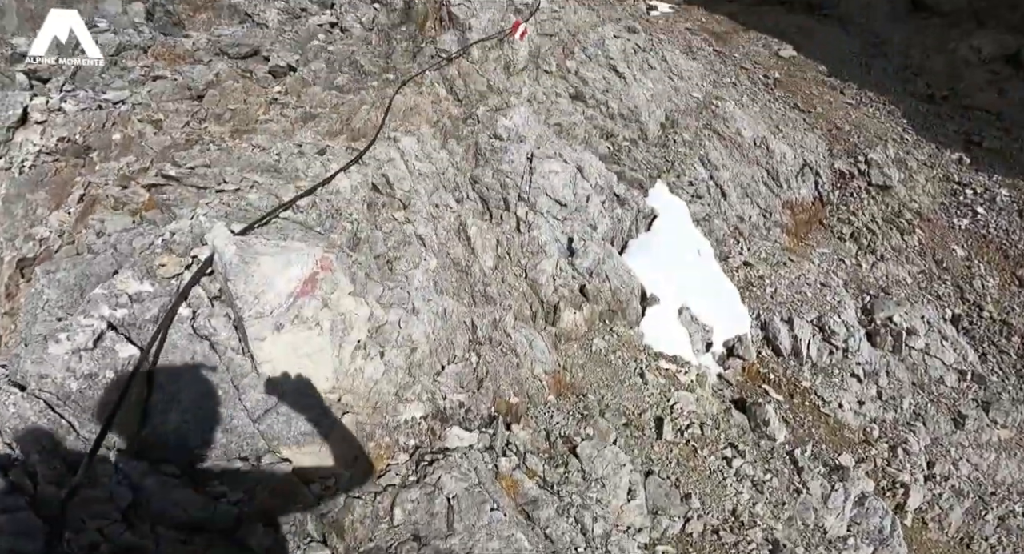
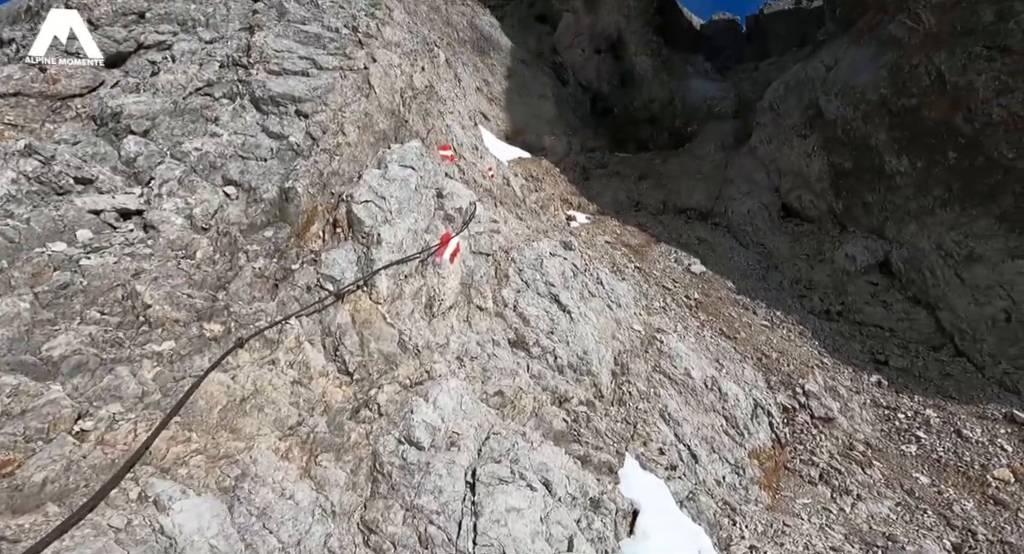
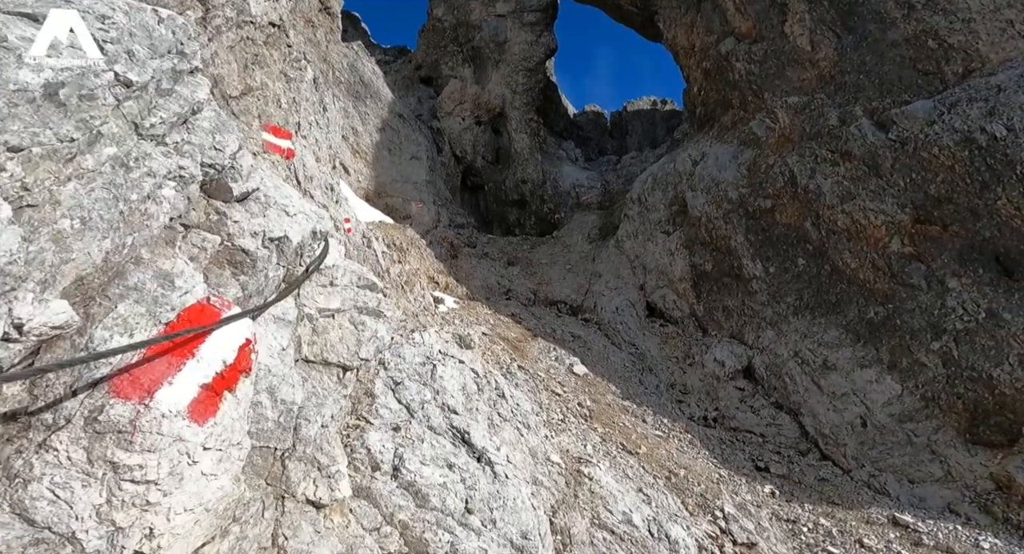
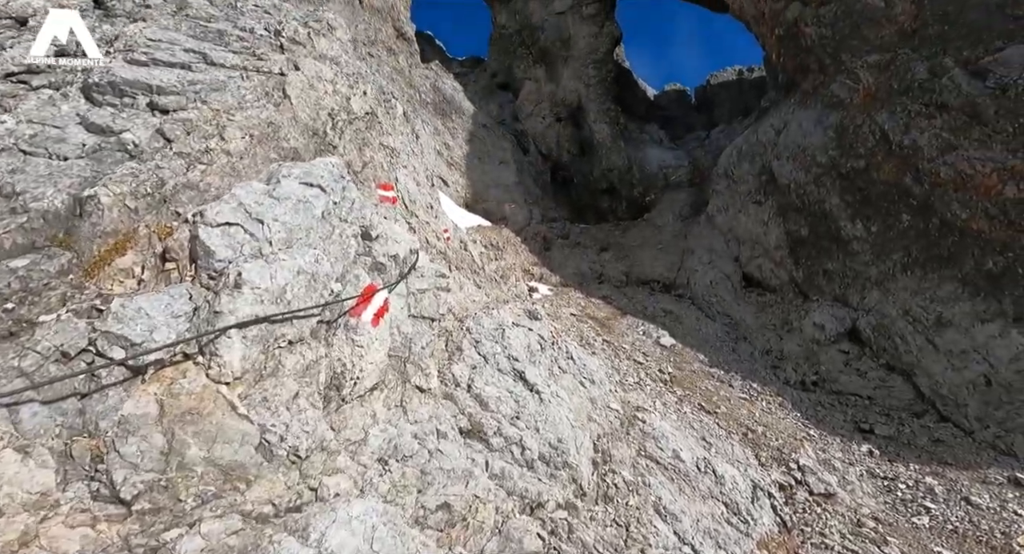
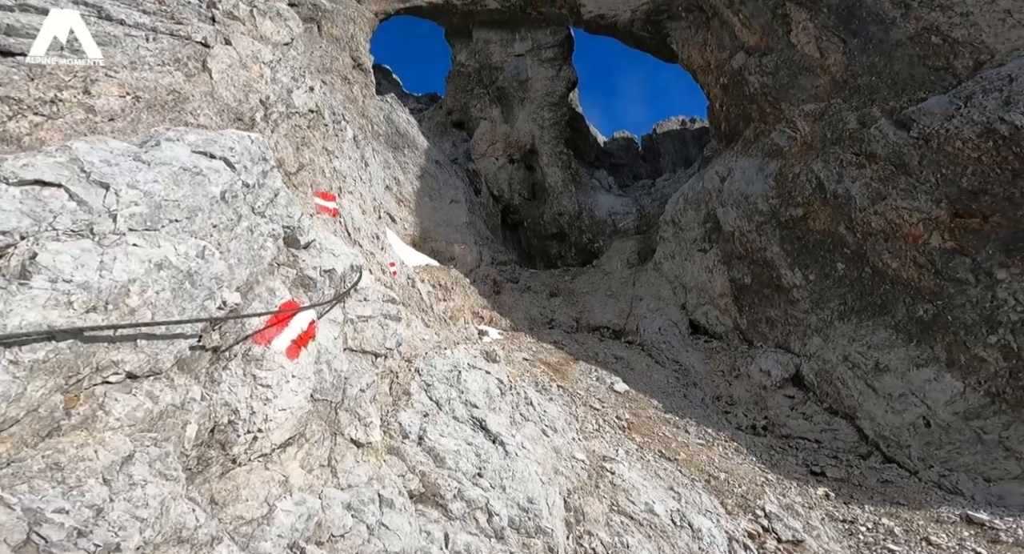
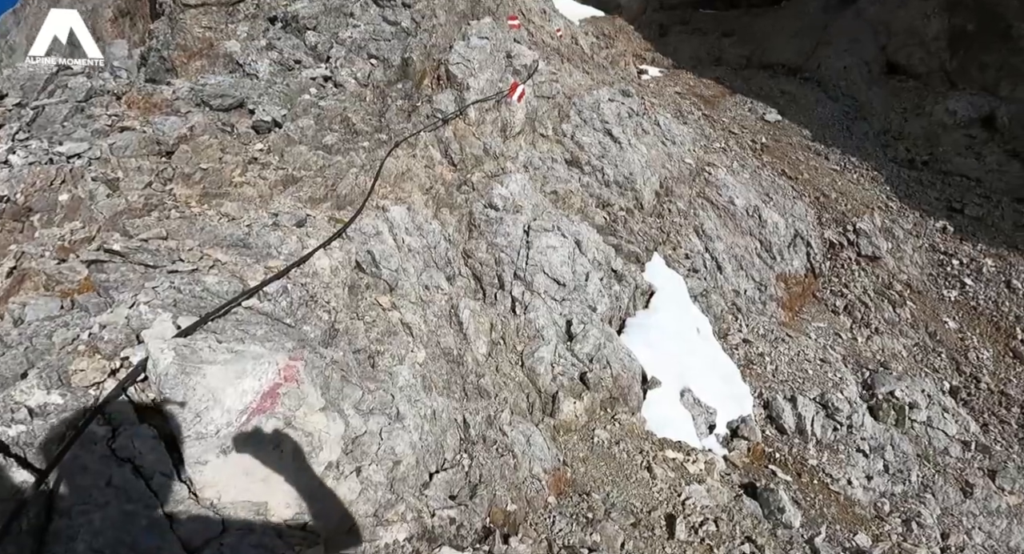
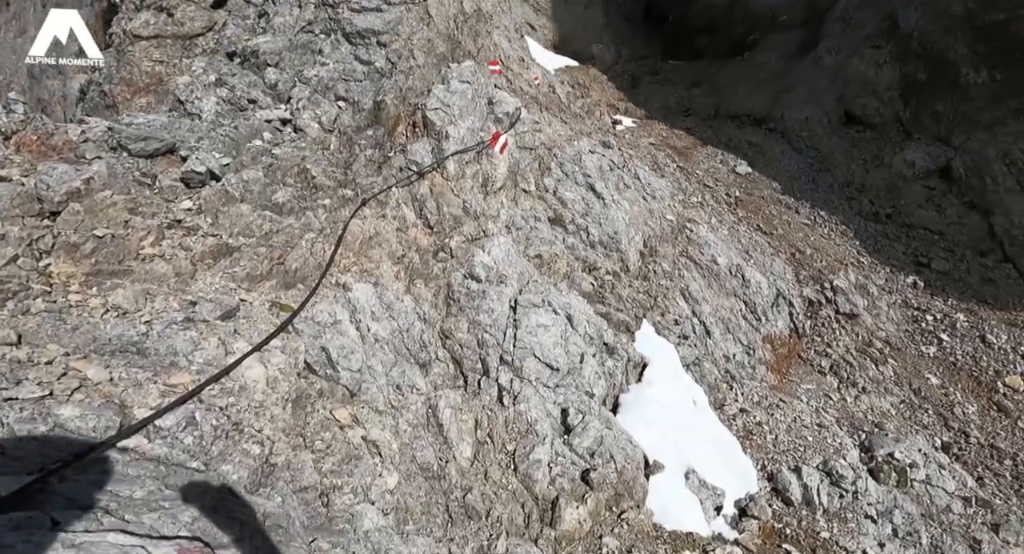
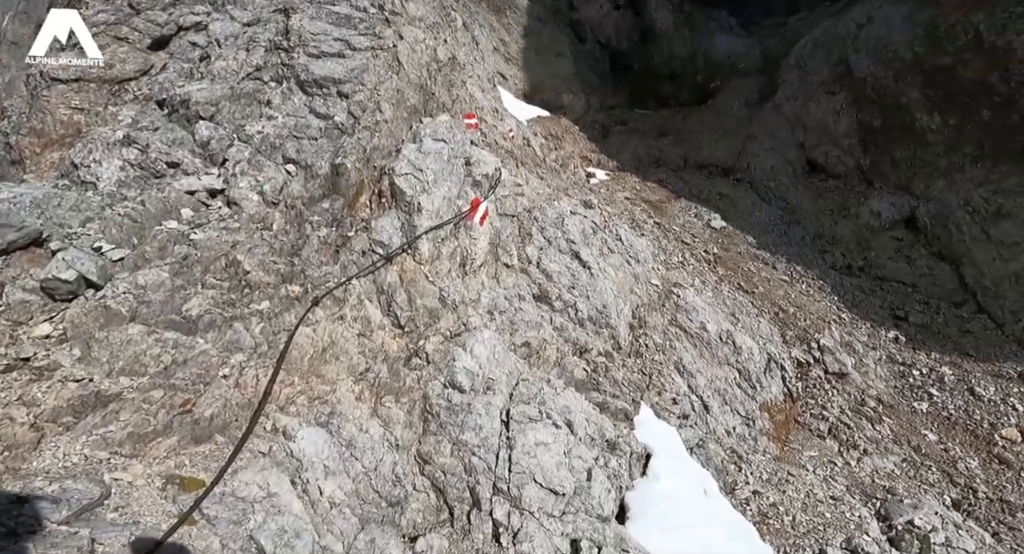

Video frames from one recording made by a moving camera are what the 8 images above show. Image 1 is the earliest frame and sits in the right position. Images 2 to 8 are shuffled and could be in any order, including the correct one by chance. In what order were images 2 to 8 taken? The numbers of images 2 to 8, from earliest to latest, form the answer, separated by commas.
6, 7, 8, 2, 4, 5, 3
